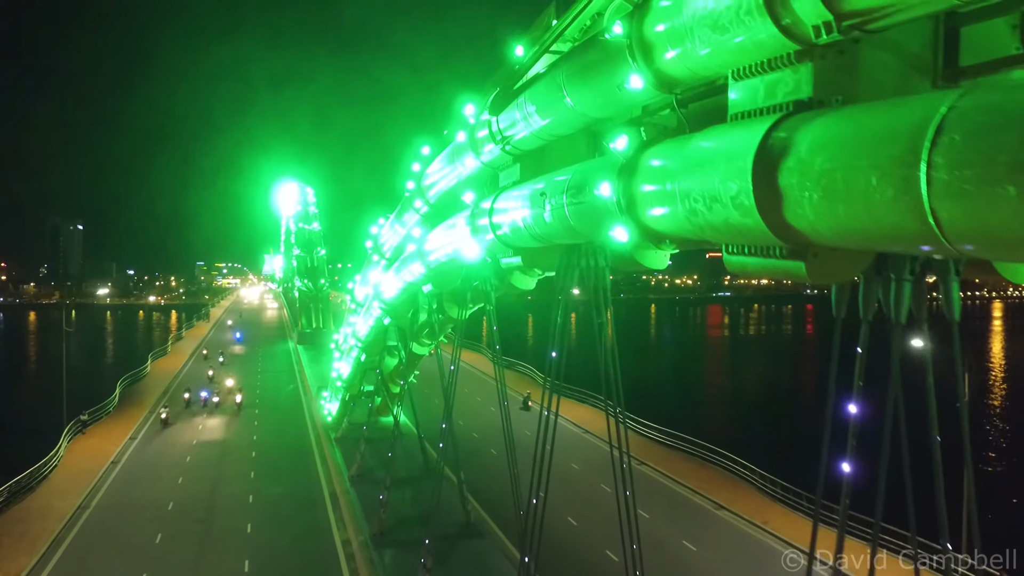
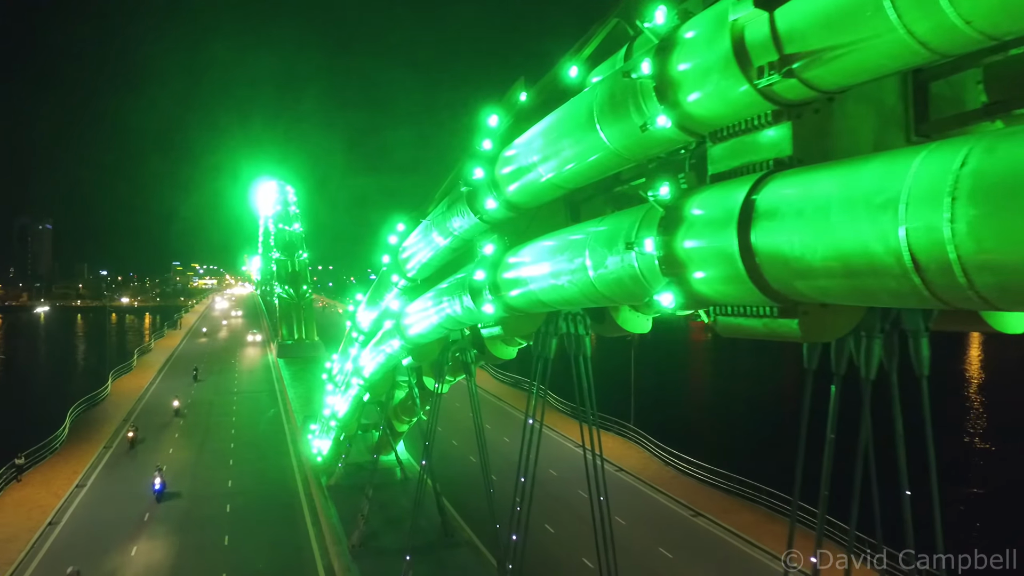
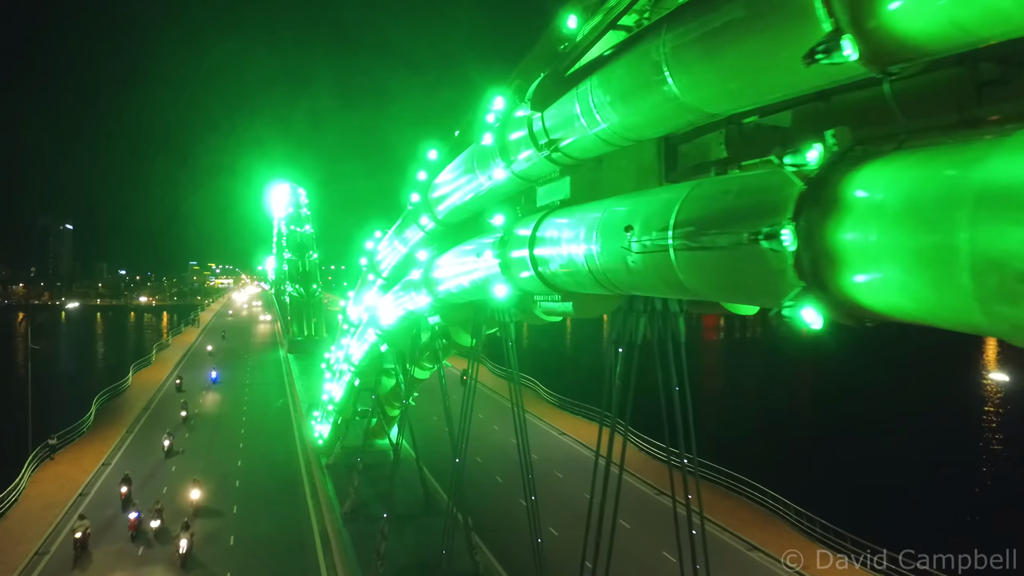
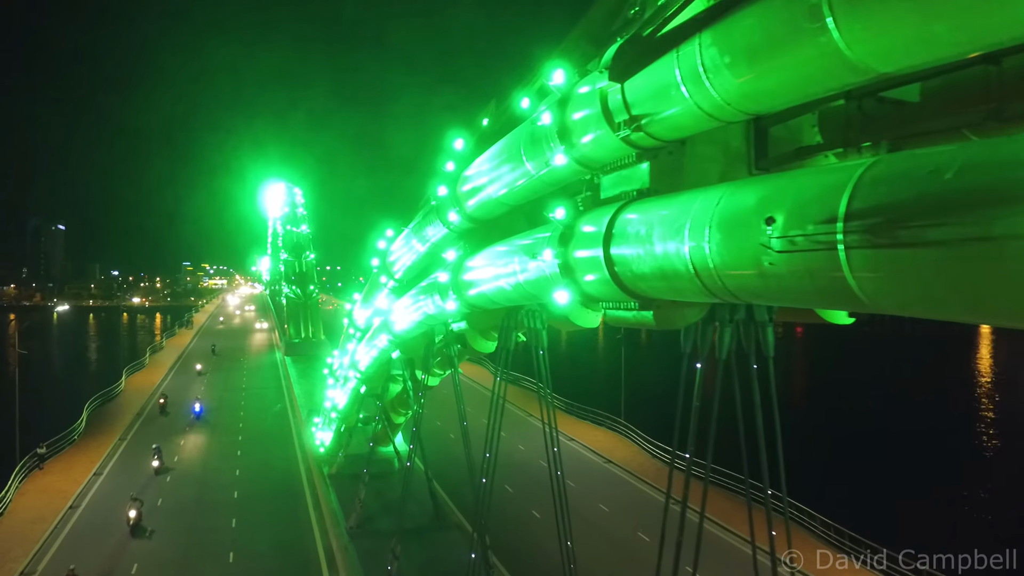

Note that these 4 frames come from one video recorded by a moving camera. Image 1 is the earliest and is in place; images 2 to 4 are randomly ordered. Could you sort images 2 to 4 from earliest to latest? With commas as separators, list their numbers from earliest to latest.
3, 4, 2
